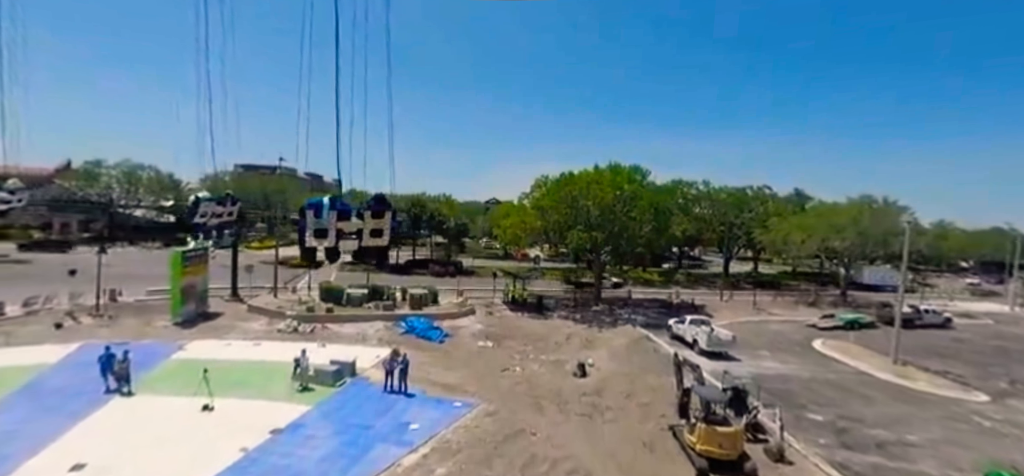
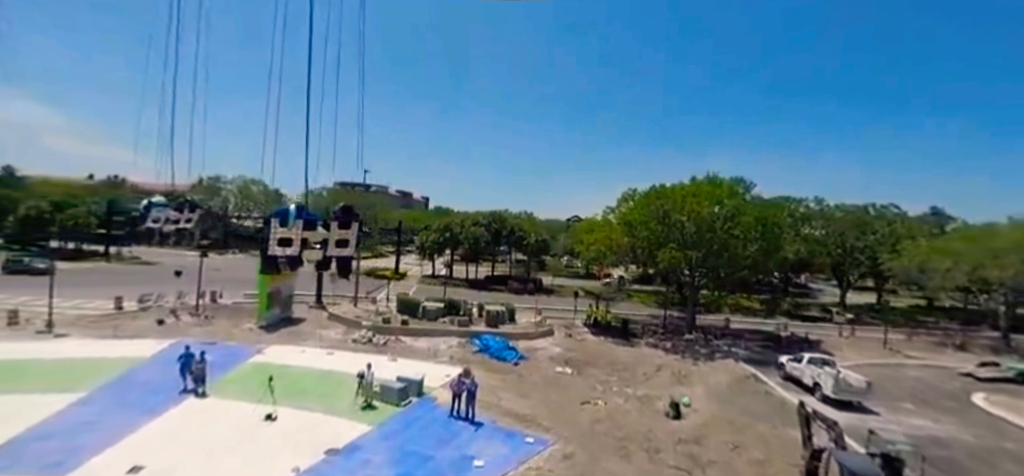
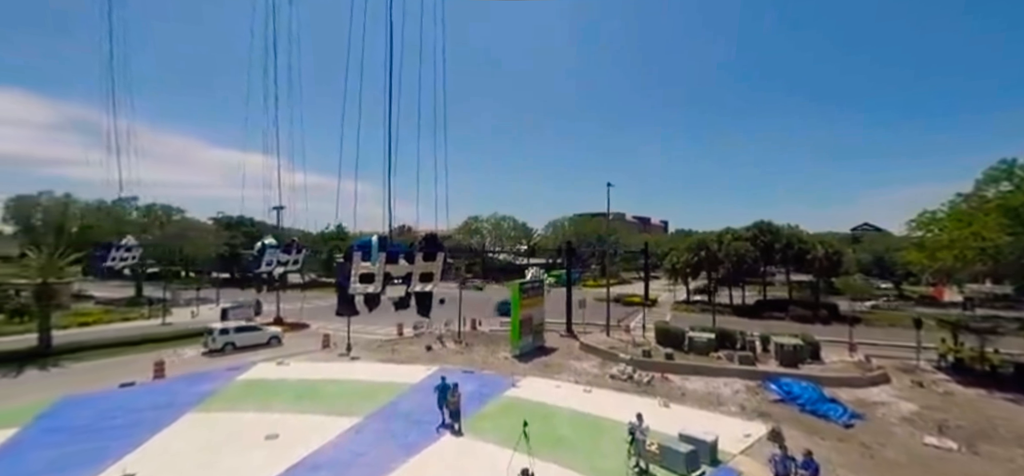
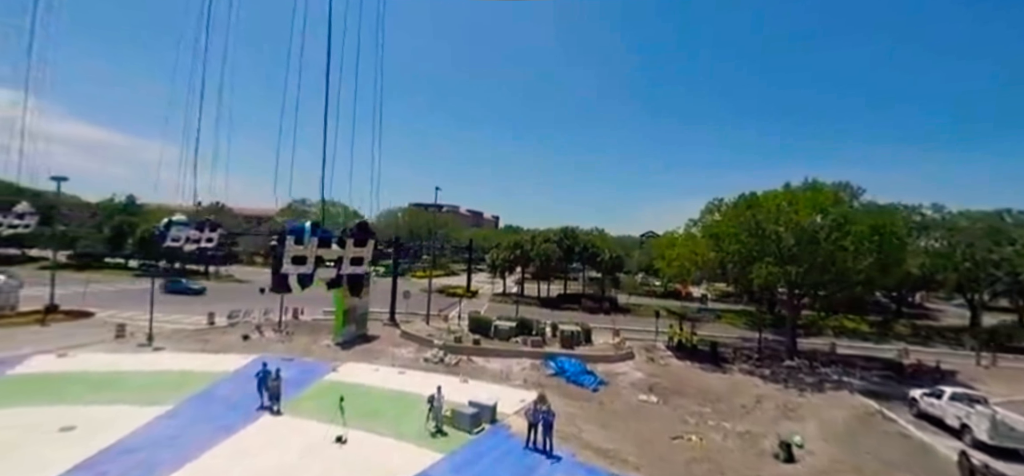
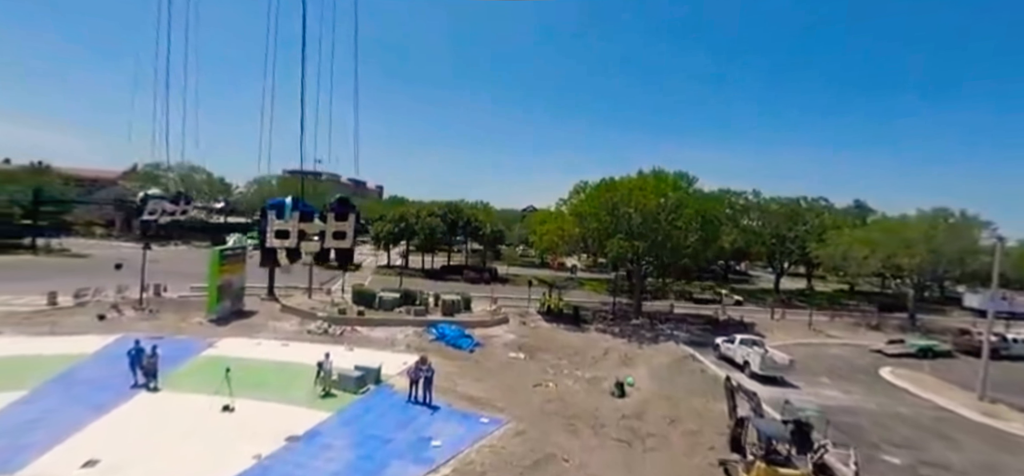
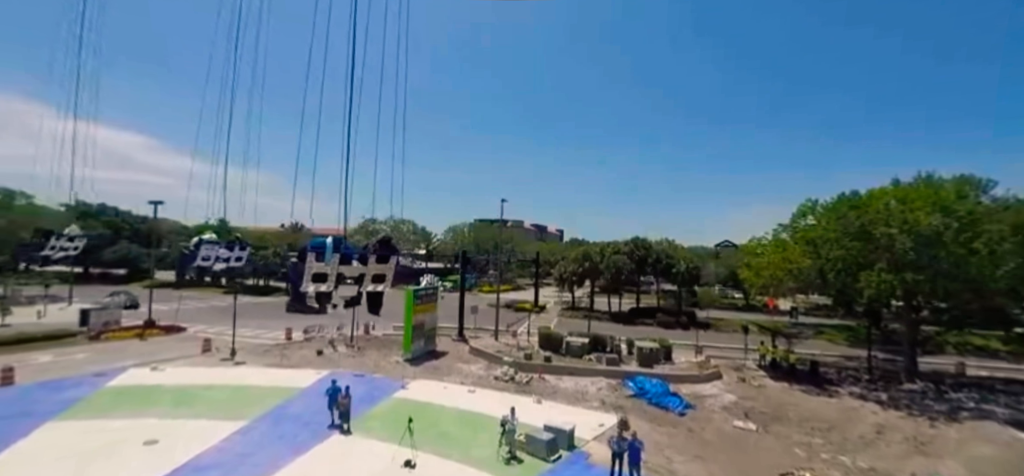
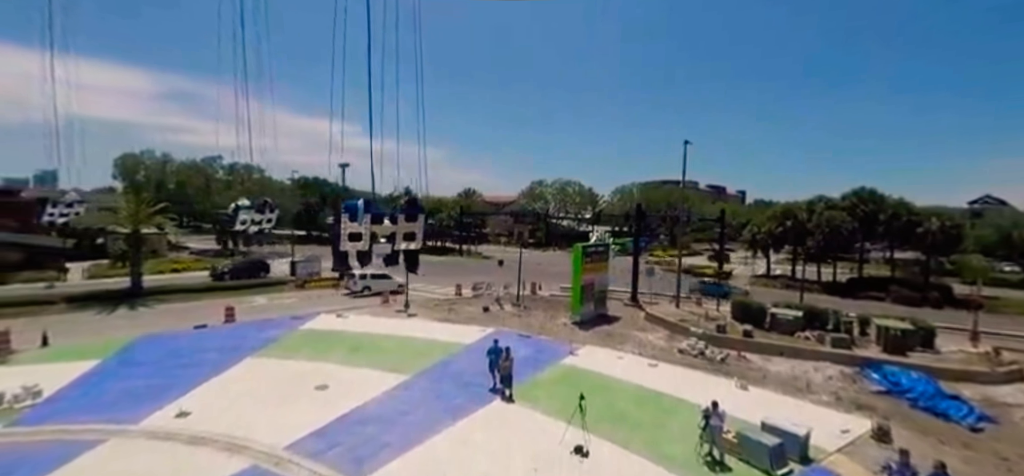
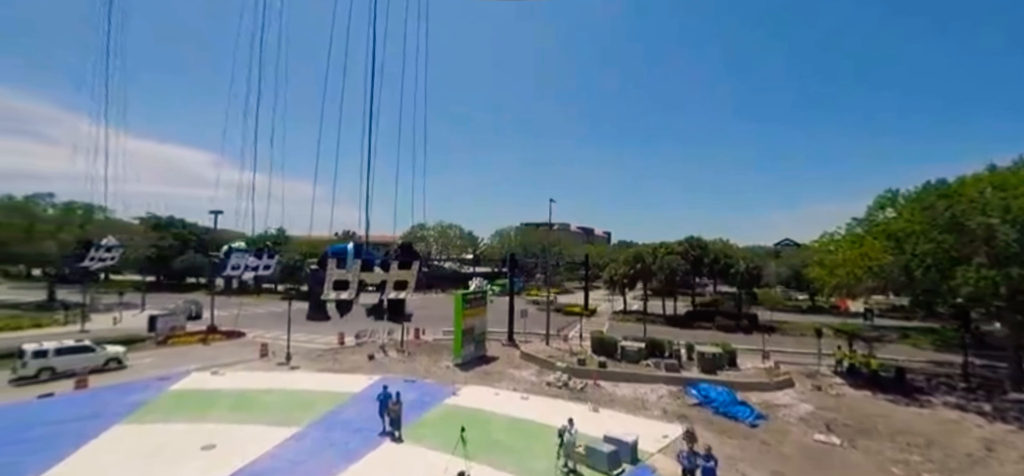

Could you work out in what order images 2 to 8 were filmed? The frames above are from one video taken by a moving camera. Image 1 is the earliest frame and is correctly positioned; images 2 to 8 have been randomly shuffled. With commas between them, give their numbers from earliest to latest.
5, 2, 4, 6, 8, 3, 7
